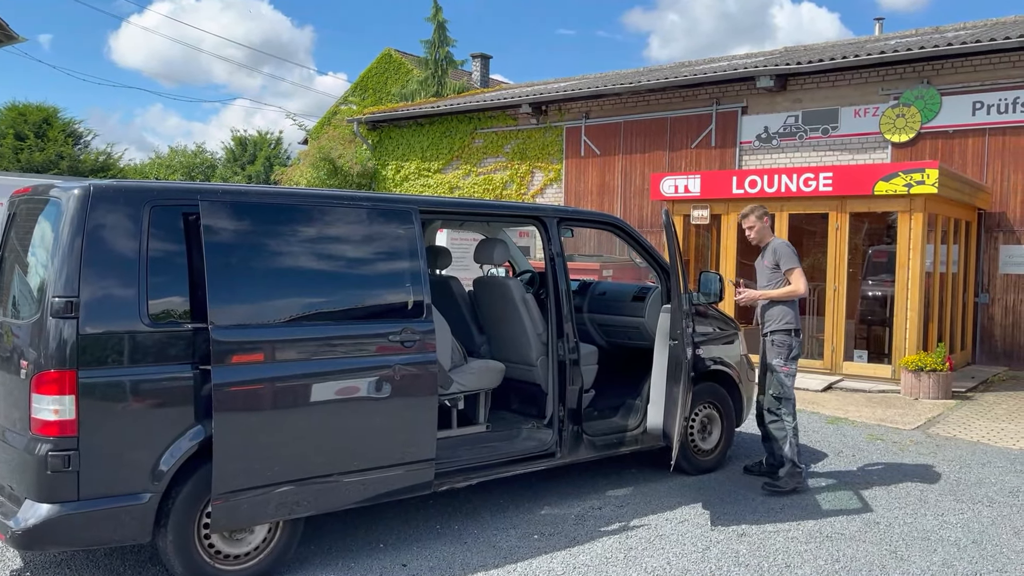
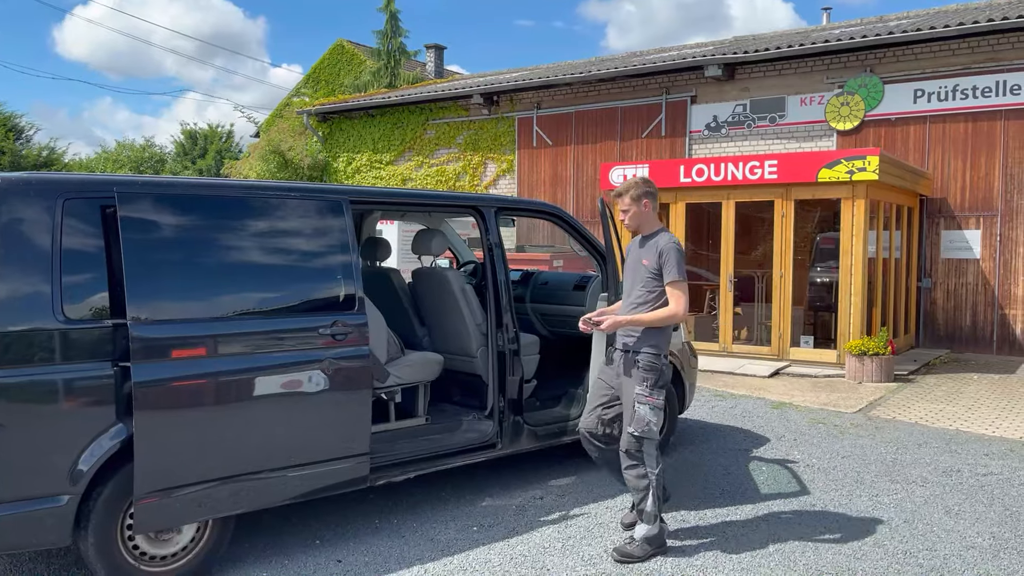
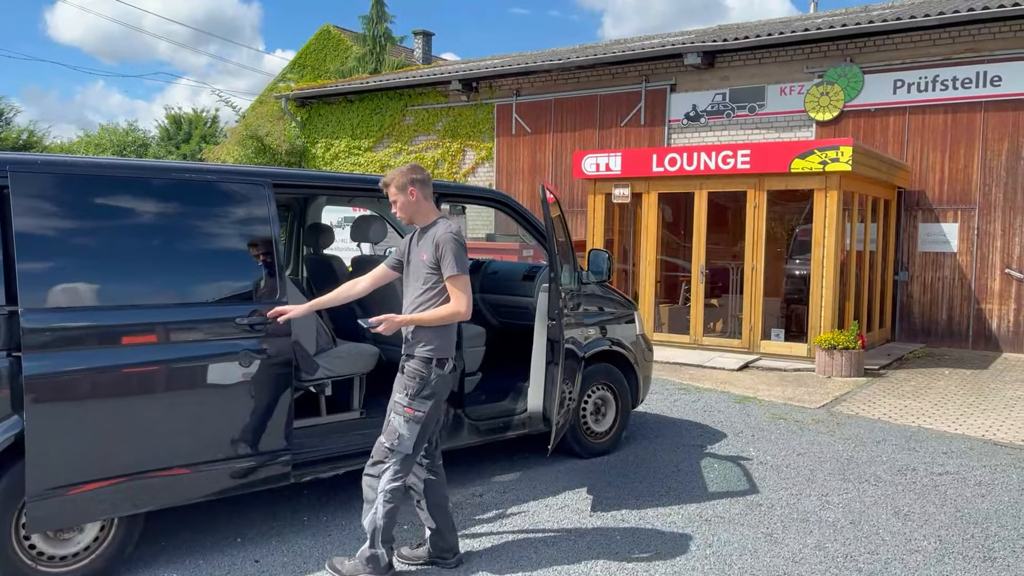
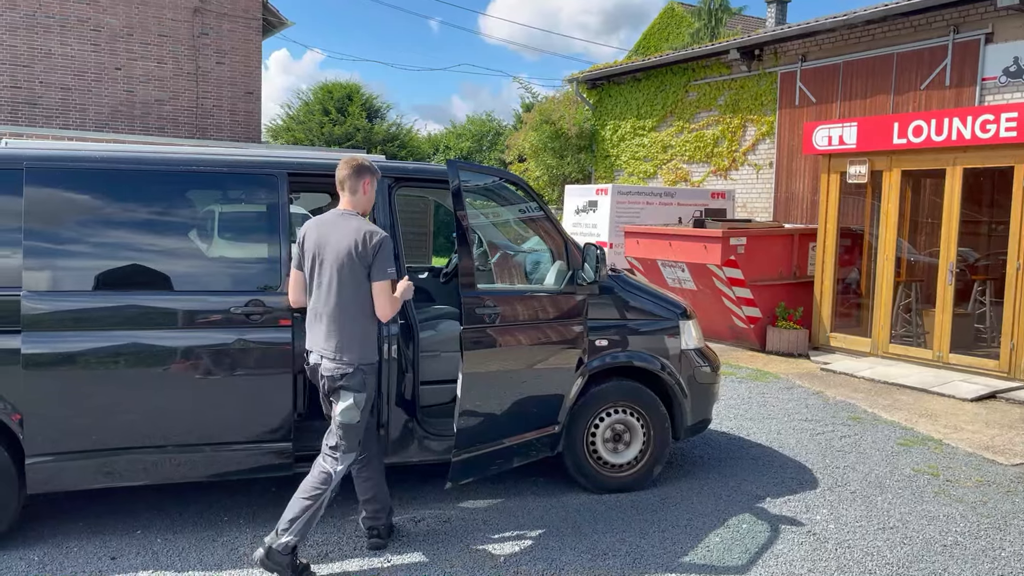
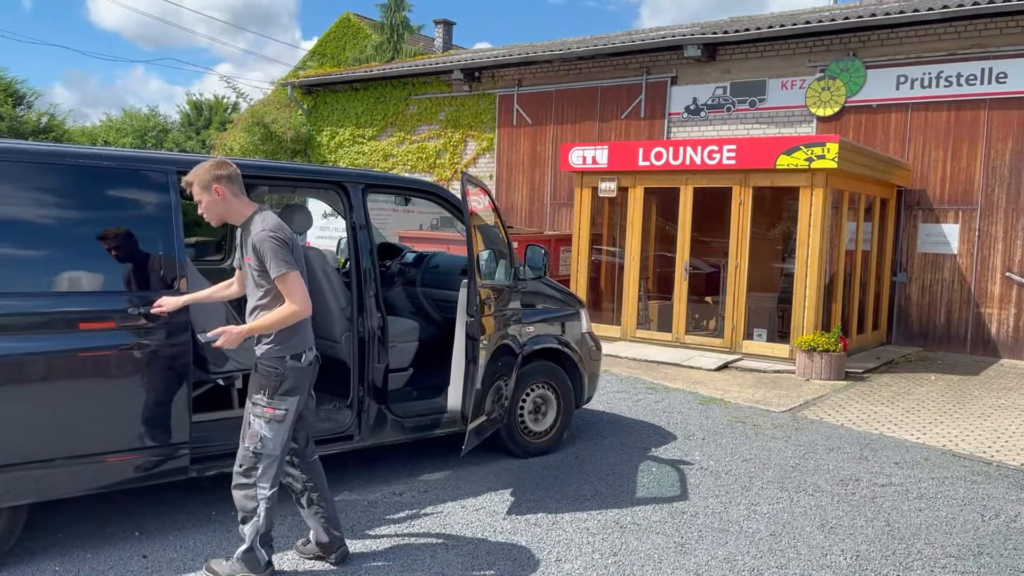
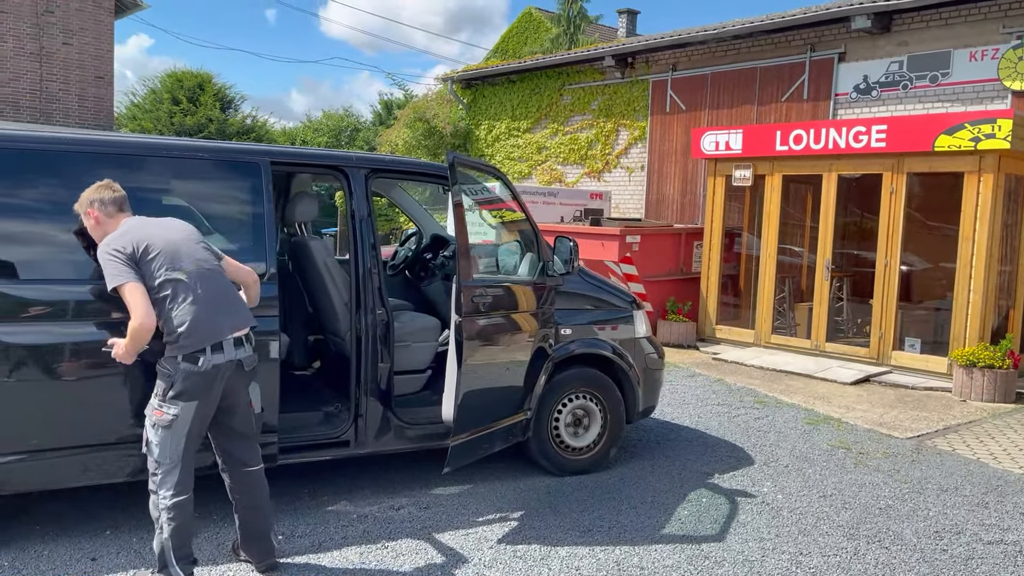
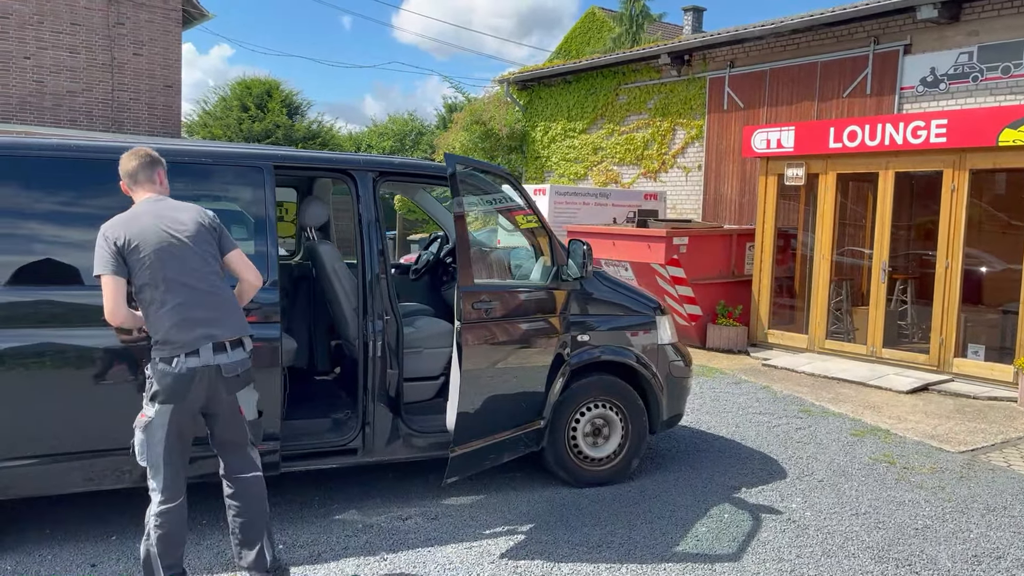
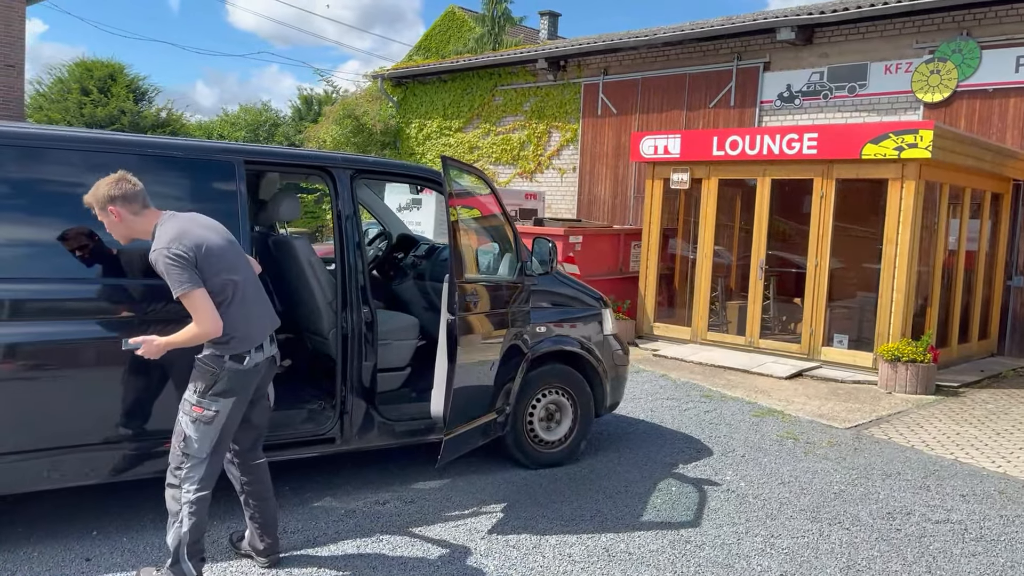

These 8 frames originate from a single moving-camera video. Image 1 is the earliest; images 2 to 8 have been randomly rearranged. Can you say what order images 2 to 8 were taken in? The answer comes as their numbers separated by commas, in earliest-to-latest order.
2, 3, 5, 8, 6, 7, 4
